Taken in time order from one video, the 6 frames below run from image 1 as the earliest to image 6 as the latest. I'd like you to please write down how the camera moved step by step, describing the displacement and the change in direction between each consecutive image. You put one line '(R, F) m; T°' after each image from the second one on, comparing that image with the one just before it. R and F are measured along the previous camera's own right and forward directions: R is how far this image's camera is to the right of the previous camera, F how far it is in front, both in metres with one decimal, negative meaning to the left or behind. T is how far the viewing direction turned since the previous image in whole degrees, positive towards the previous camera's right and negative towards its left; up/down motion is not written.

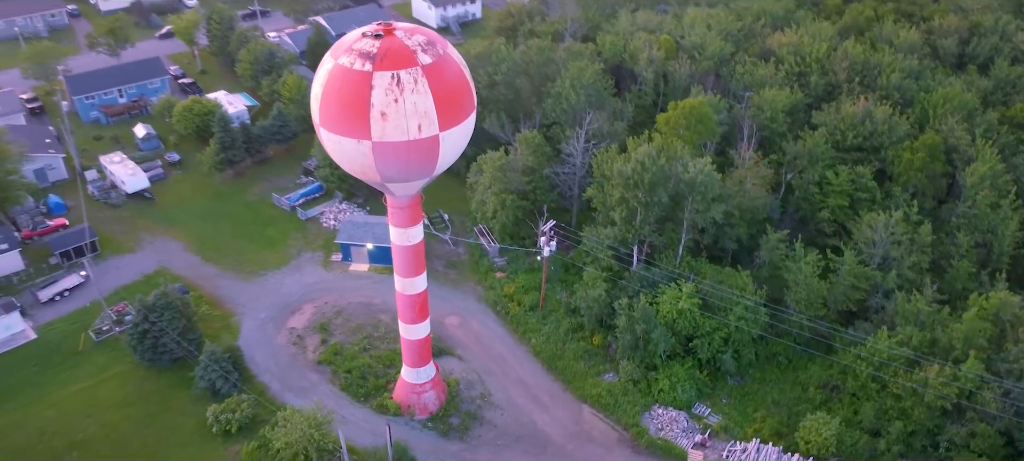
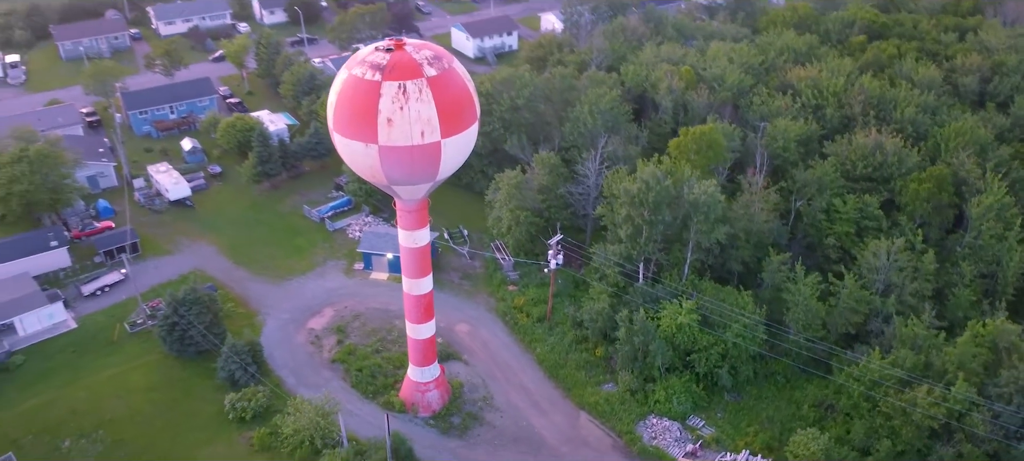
(+1.2, -1.1) m; -3°
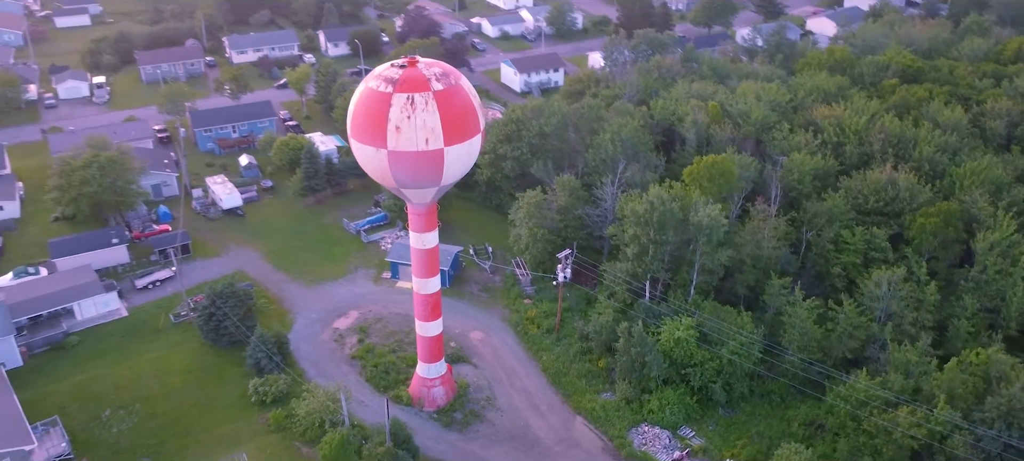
(+1.8, -1.6) m; -5°
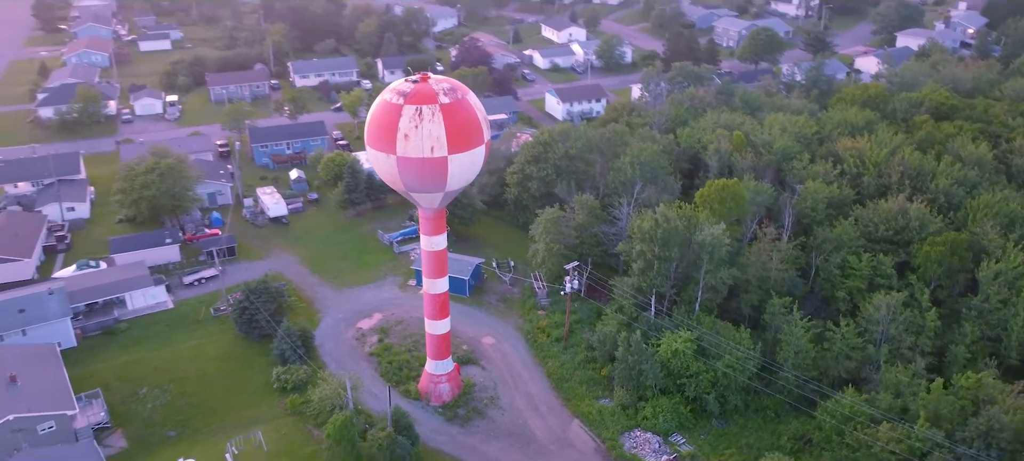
(+1.9, -1.6) m; -5°
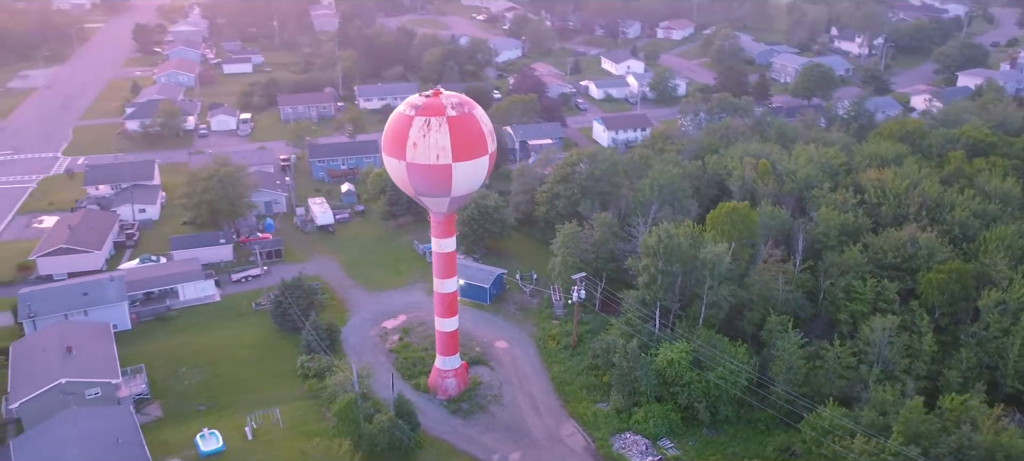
(+2.4, -1.8) m; -6°
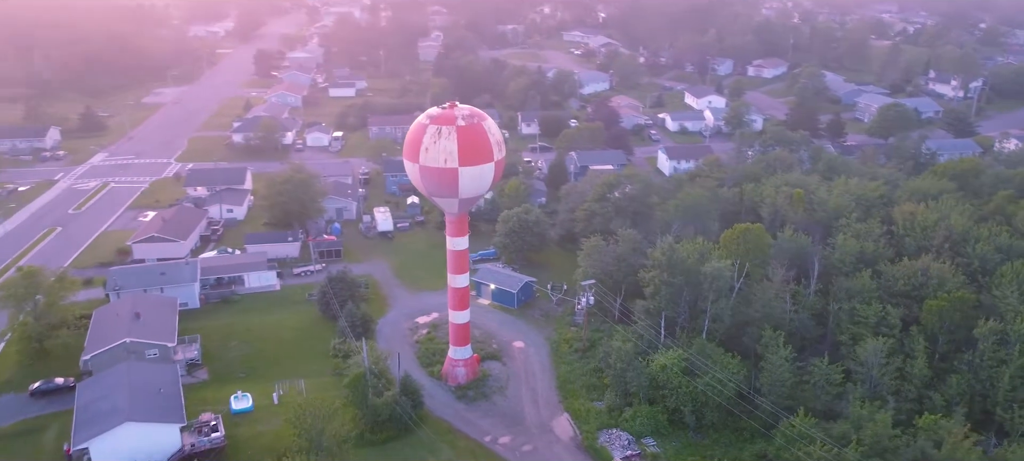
(+3.9, -2.2) m; -8°
